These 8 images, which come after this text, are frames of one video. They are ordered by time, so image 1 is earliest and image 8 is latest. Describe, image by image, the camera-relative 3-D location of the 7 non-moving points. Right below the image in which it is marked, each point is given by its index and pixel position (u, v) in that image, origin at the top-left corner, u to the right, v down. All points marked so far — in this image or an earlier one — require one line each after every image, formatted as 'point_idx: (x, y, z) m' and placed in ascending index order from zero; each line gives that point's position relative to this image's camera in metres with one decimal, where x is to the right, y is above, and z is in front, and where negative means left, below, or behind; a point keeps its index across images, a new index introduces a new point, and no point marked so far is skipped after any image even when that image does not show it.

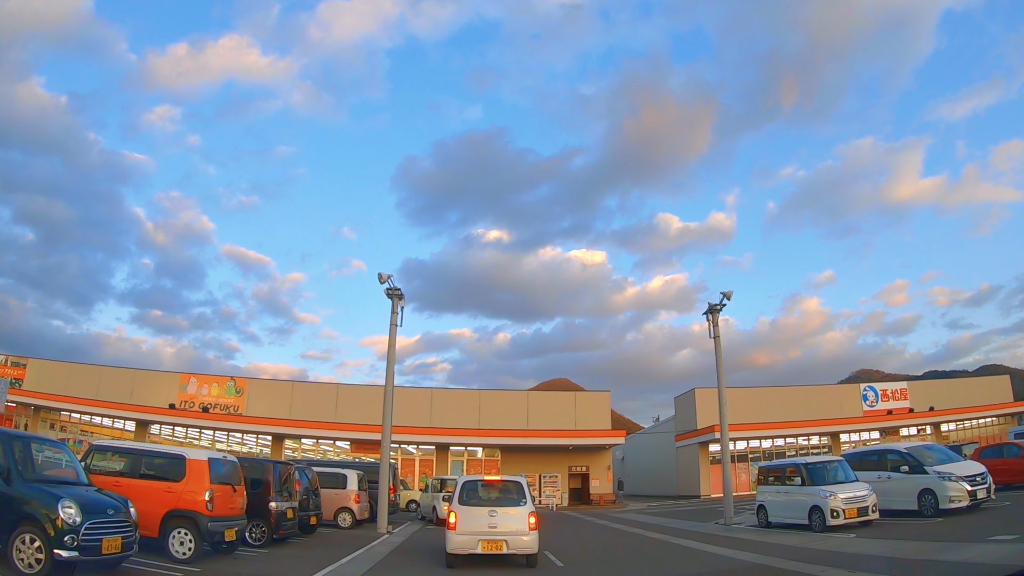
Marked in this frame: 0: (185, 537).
0: (-4.6, +1.1, -3.6) m
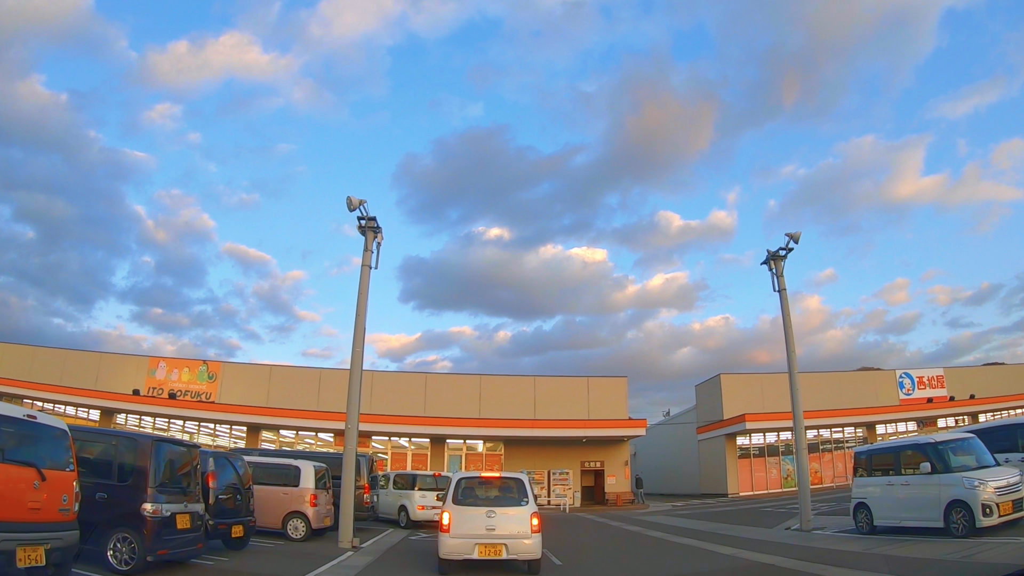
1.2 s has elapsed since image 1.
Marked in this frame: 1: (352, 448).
0: (-4.0, -4.4, +11.8) m
1: (-2.9, -2.9, +11.2) m
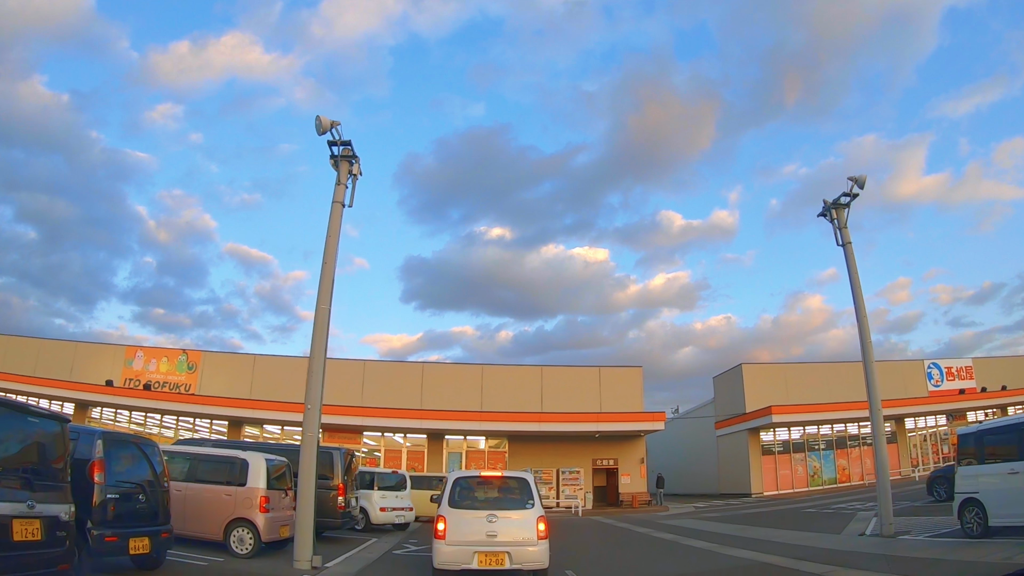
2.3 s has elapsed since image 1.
0: (-3.8, -3.6, +9.1) m
1: (-2.7, -2.0, +8.5) m
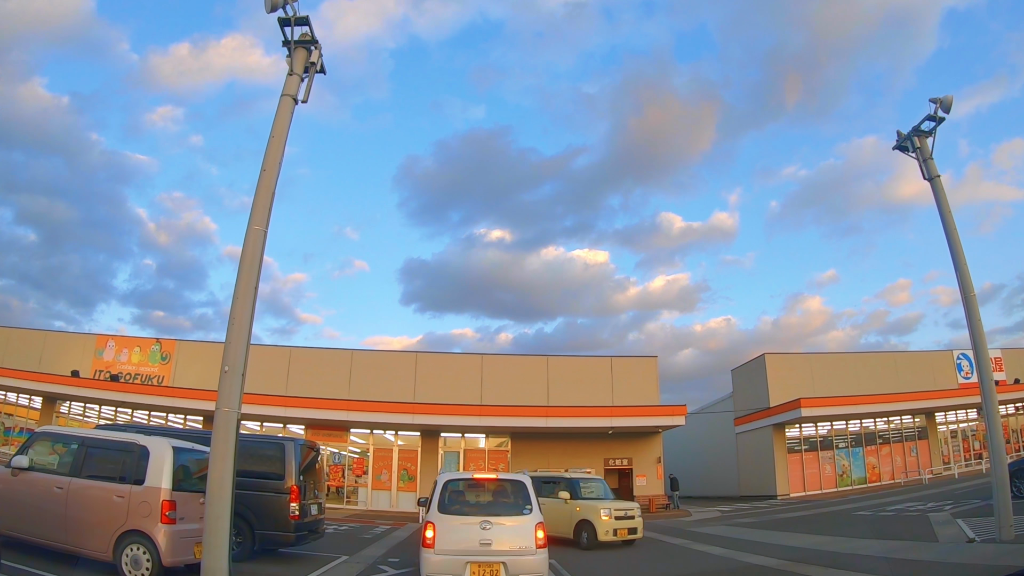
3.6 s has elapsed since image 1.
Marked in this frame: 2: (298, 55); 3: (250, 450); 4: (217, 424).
0: (-3.7, -2.8, +6.4) m
1: (-2.6, -1.2, +5.9) m
2: (-2.6, +2.8, +7.5) m
3: (-3.9, -2.4, +9.2) m
4: (-2.7, -1.3, +5.9) m
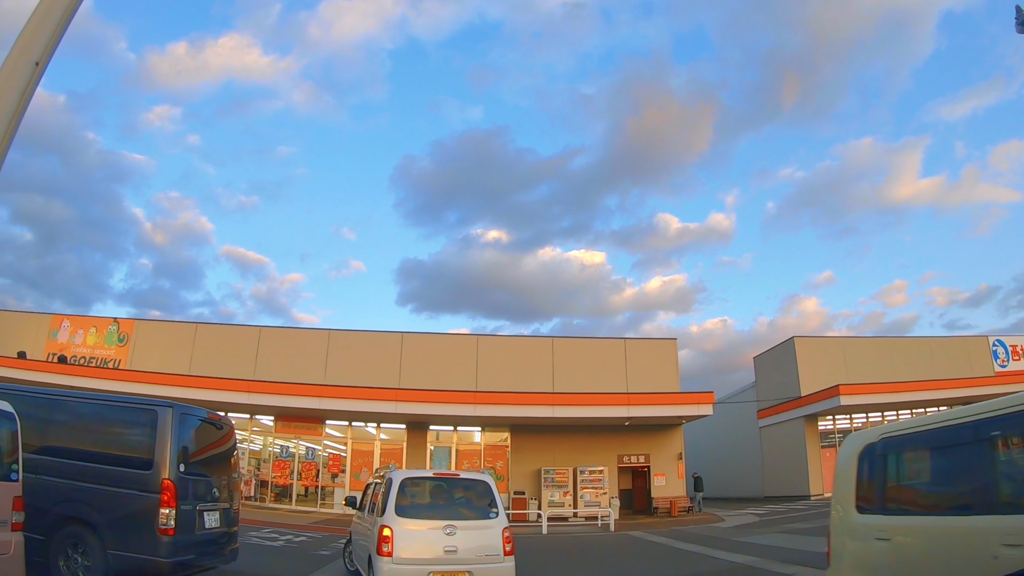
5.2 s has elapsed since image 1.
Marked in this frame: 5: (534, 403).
0: (-3.6, -1.7, +3.1) m
1: (-2.5, -0.1, +2.6) m
2: (-2.5, +3.9, +4.2) m
3: (-3.8, -1.3, +6.0) m
4: (-2.6, -0.2, +2.6) m
5: (+0.7, -3.6, +19.7) m
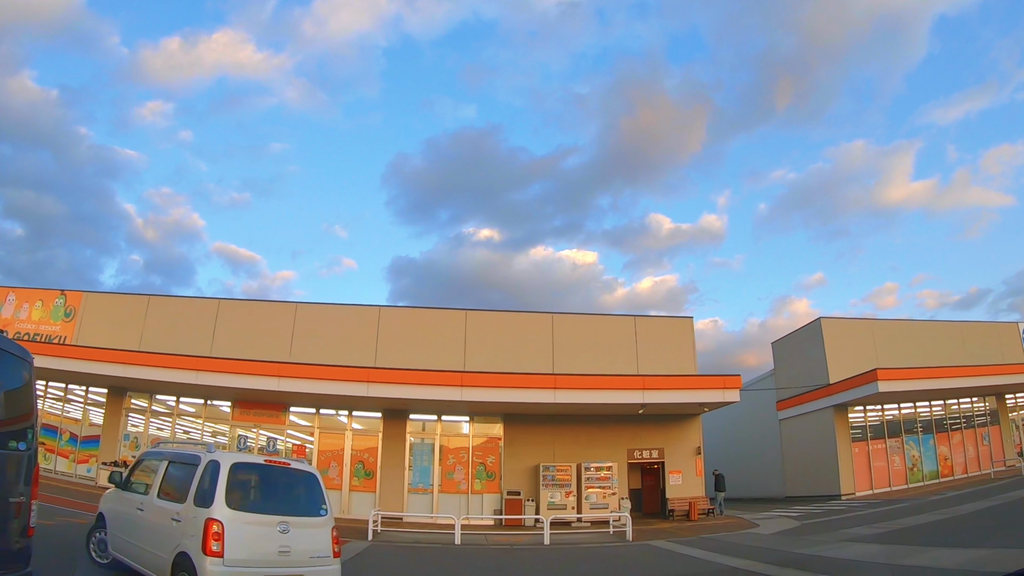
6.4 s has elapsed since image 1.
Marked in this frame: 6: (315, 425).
0: (-3.6, -0.7, +0.1) m
1: (-2.4, +0.8, -0.4) m
2: (-2.4, +4.8, +1.2) m
3: (-3.8, -0.3, +3.0) m
4: (-2.6, +0.8, -0.4) m
5: (+0.6, -2.6, +16.8) m
6: (-6.0, -4.1, +19.0) m
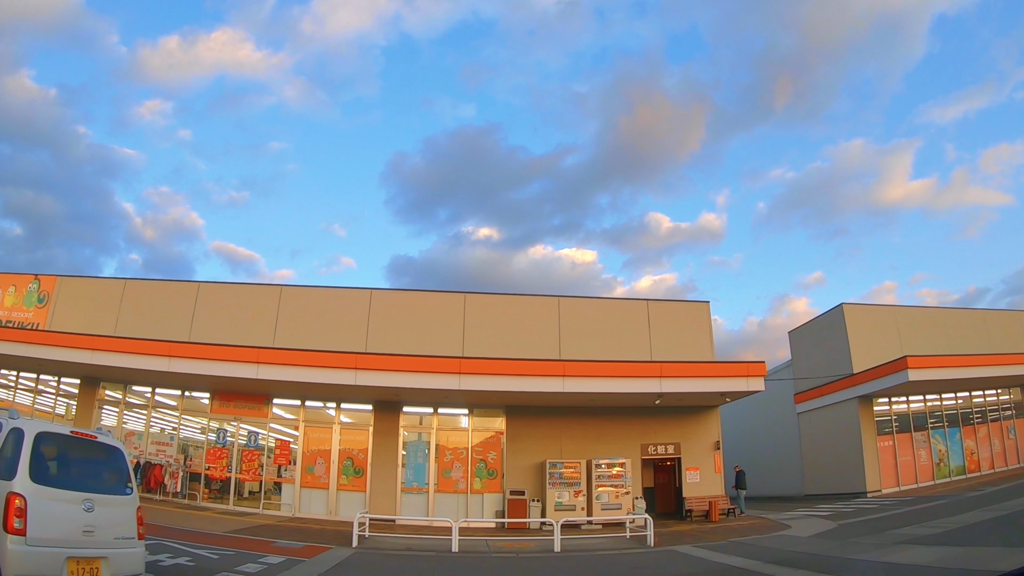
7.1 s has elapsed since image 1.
0: (-3.4, -0.2, -1.4) m
1: (-2.3, +1.3, -2.0) m
2: (-2.3, +5.3, -0.3) m
3: (-3.7, +0.2, +1.4) m
4: (-2.5, +1.3, -2.0) m
5: (+0.6, -2.1, +15.2) m
6: (-5.9, -3.6, +17.4) m
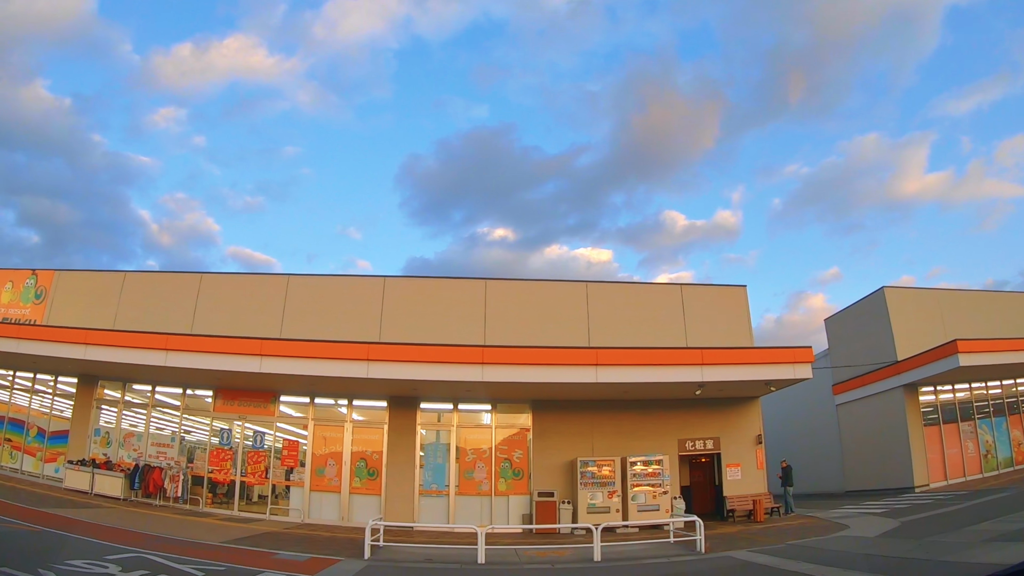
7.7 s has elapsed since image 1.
0: (-3.3, +0.1, -2.7) m
1: (-2.2, +1.7, -3.2) m
2: (-2.2, +5.7, -1.6) m
3: (-3.5, +0.5, +0.1) m
4: (-2.3, +1.6, -3.2) m
5: (+1.2, -1.7, +13.9) m
6: (-5.2, -3.3, +16.2) m
